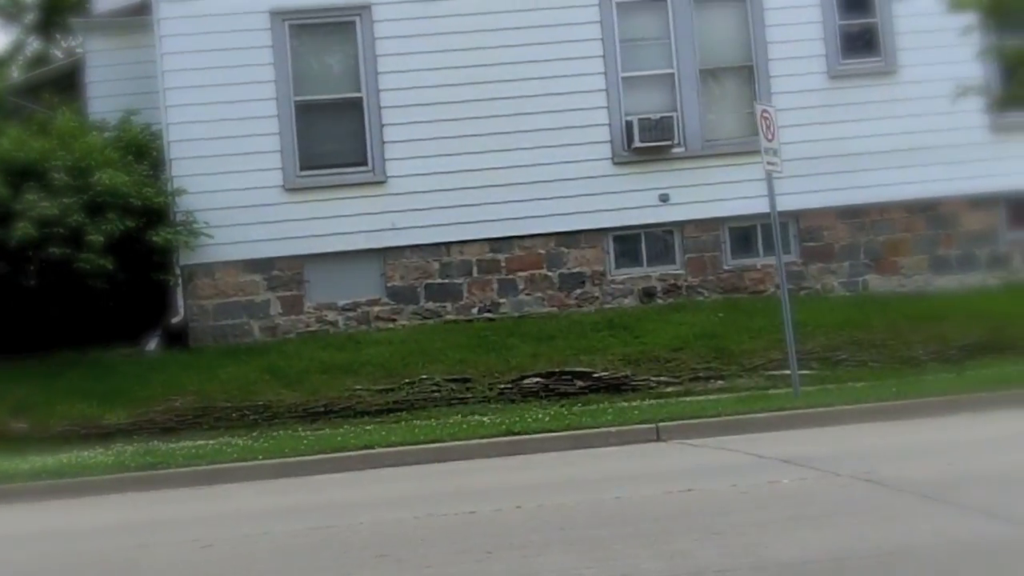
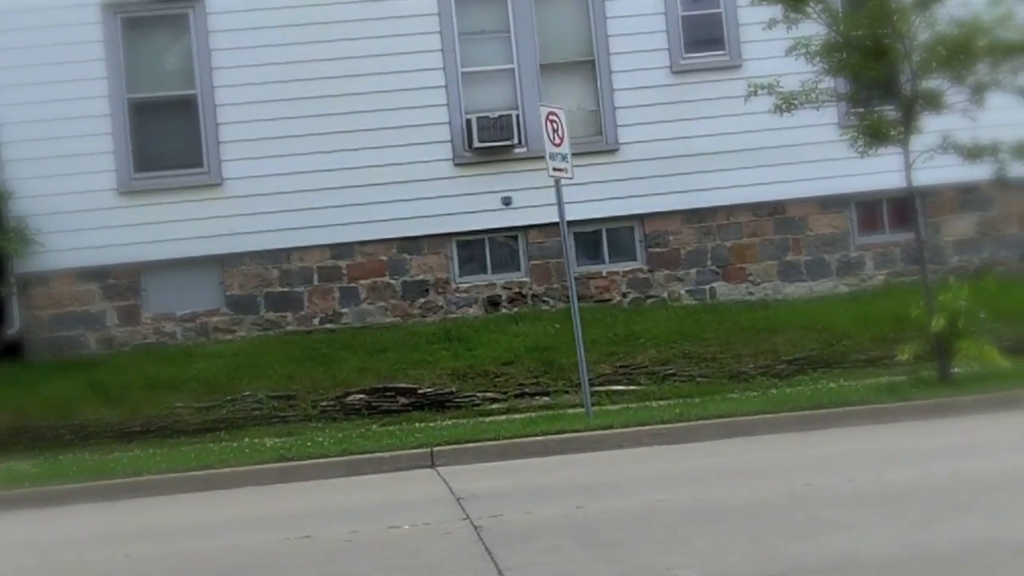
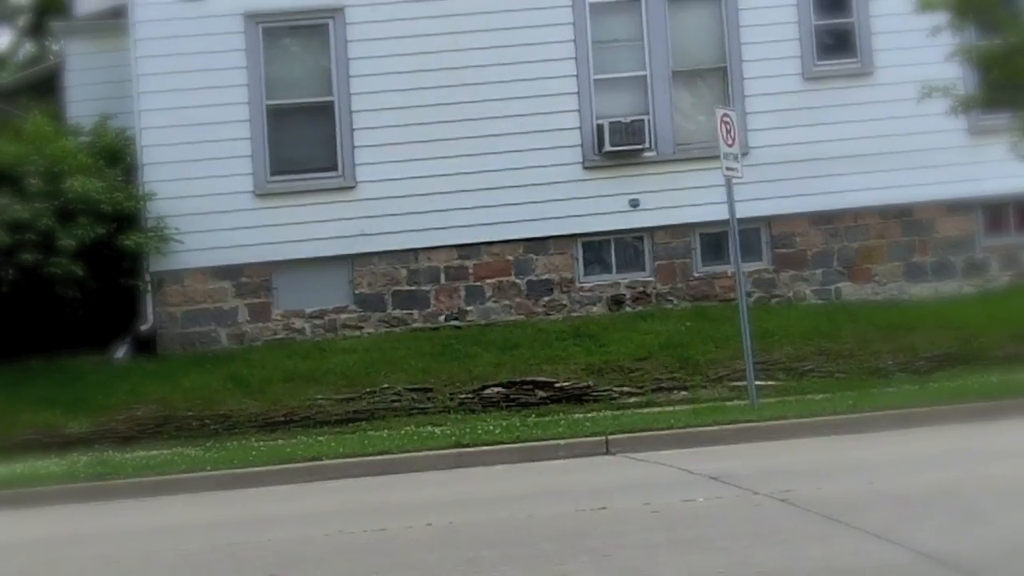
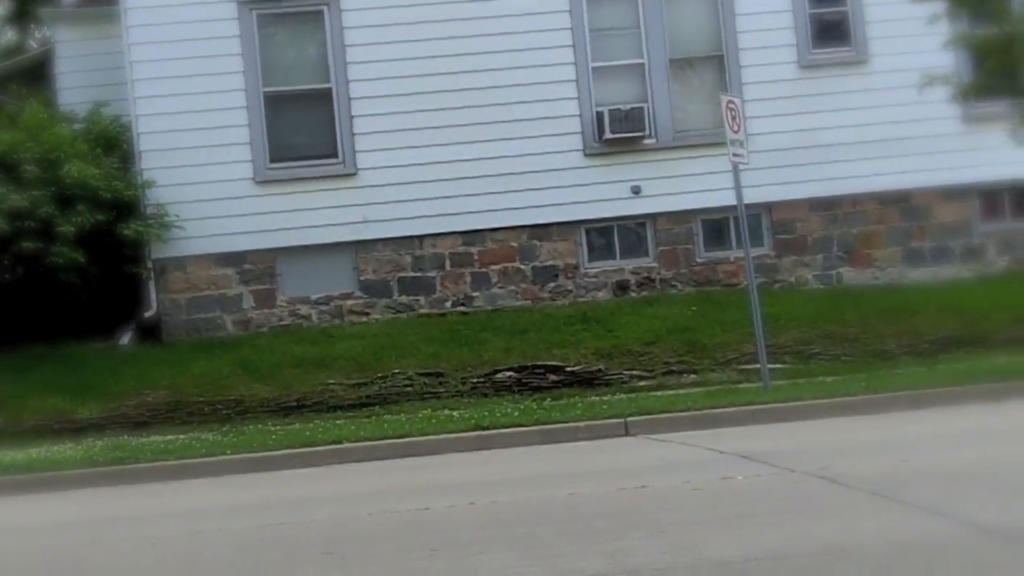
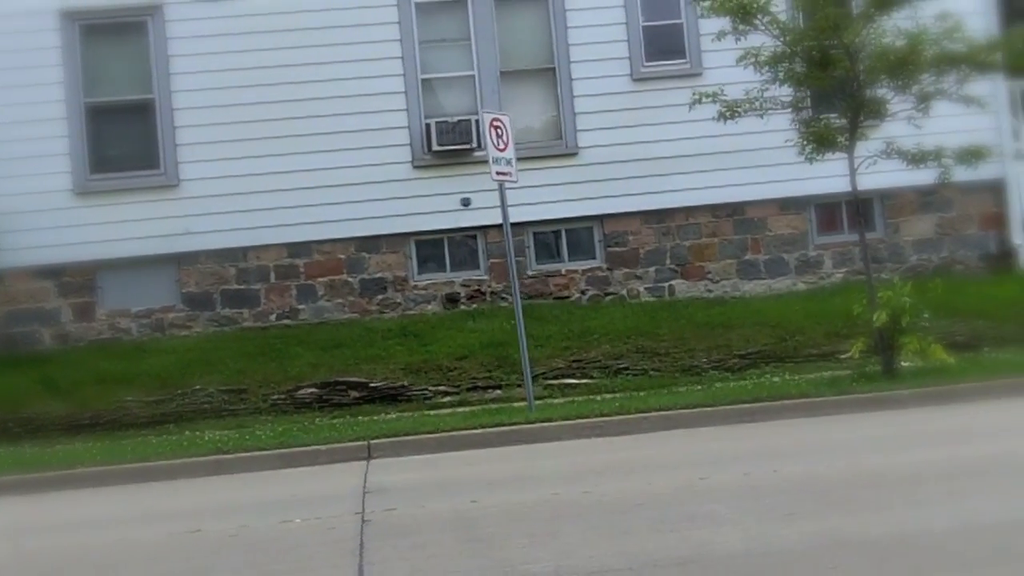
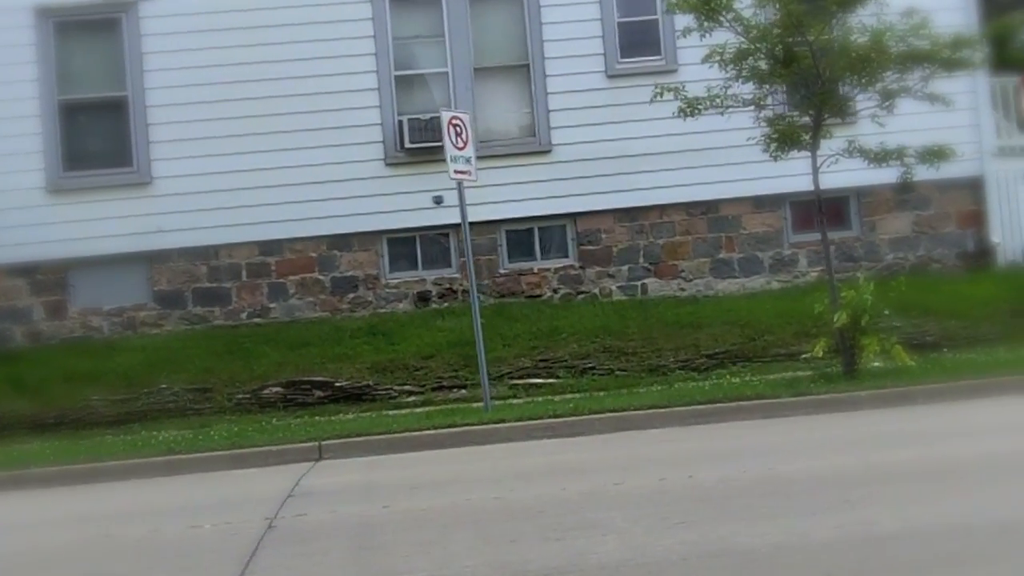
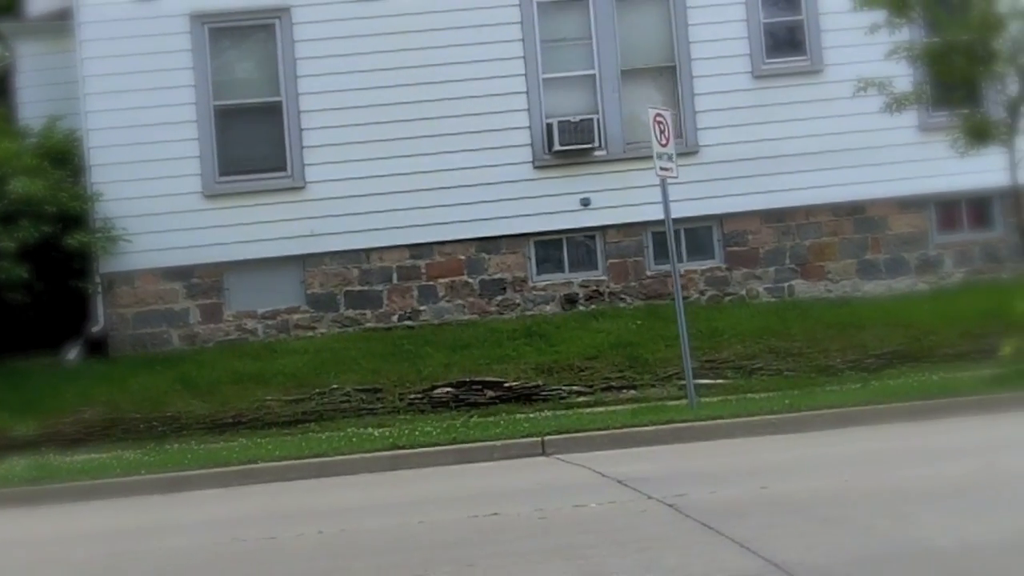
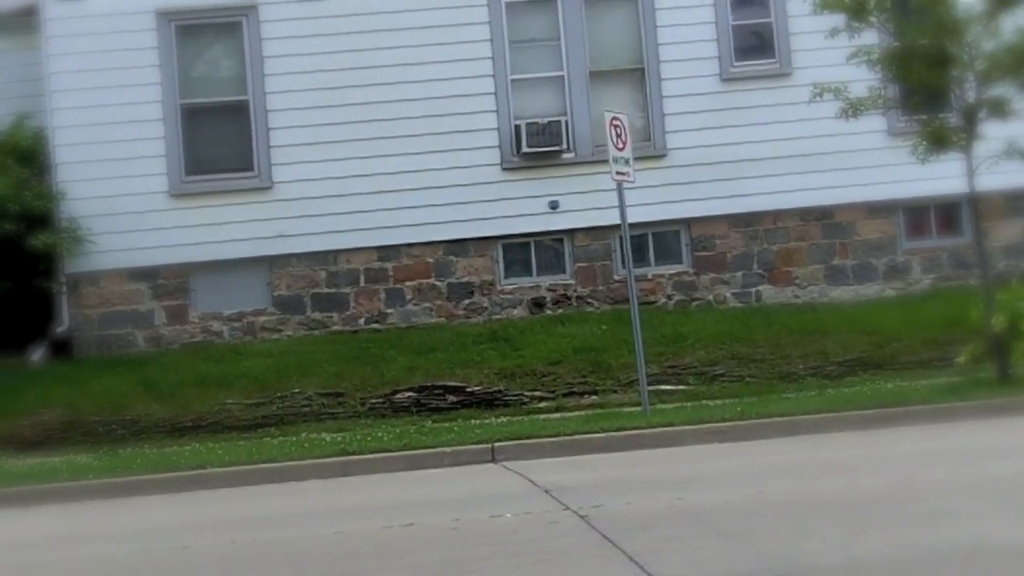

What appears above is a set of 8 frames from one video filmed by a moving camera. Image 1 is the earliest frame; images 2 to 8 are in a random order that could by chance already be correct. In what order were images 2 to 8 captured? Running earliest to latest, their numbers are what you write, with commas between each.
4, 3, 7, 8, 2, 5, 6
